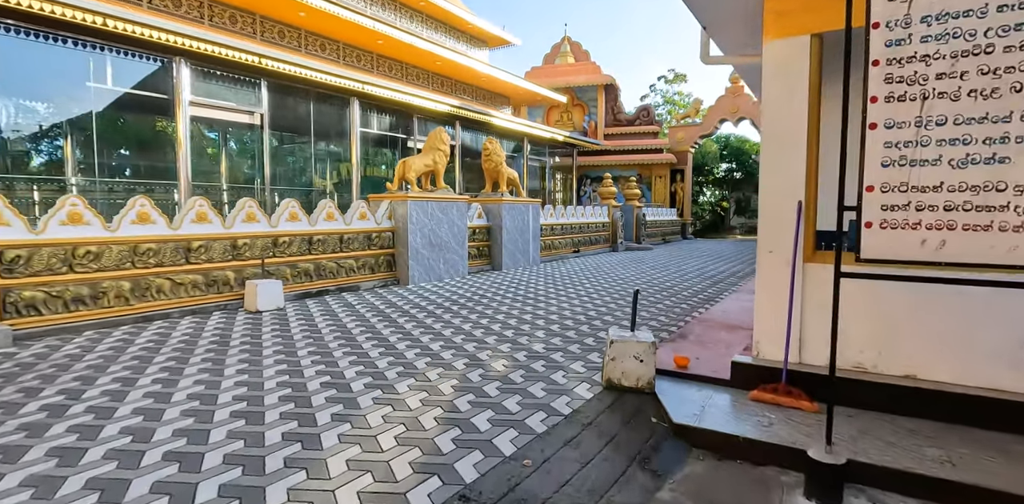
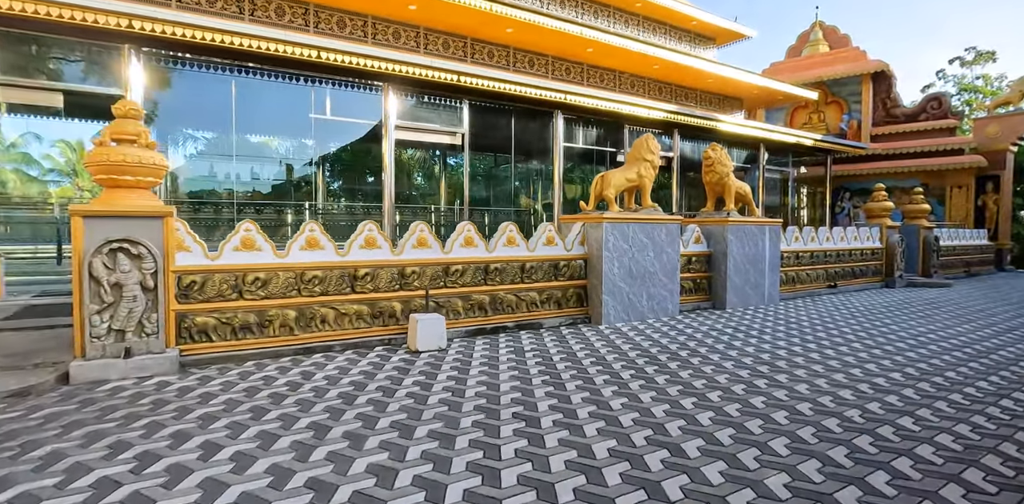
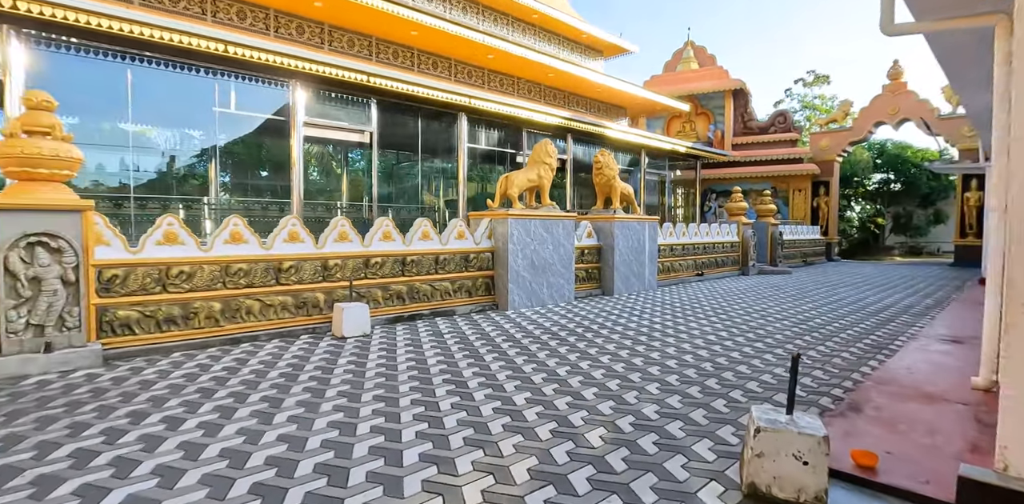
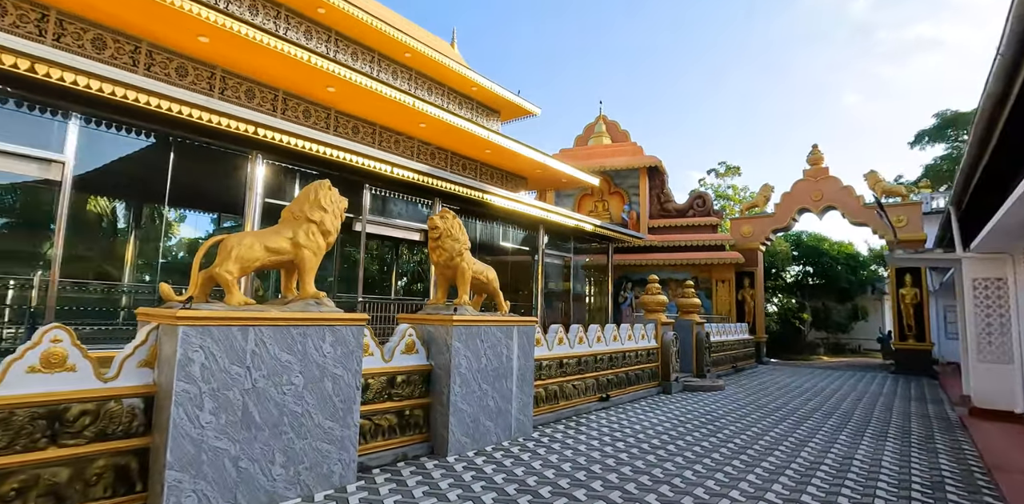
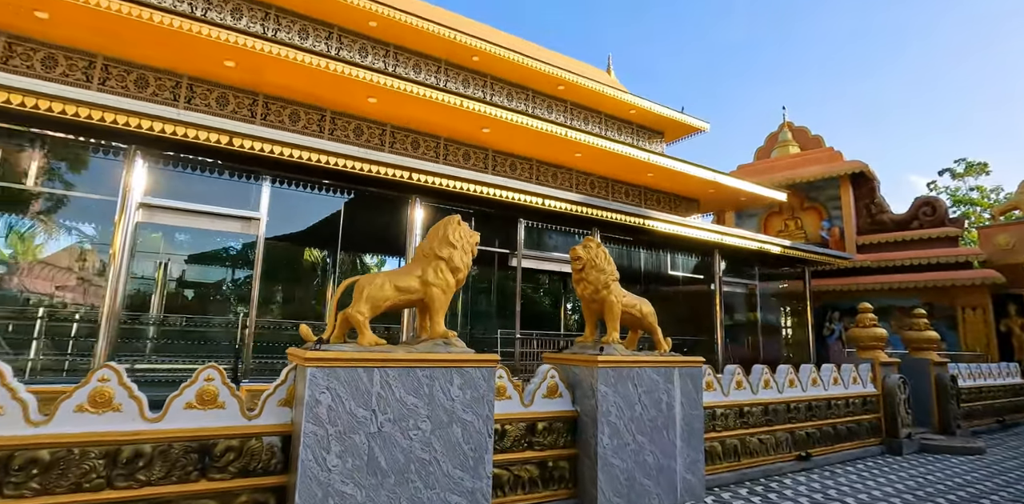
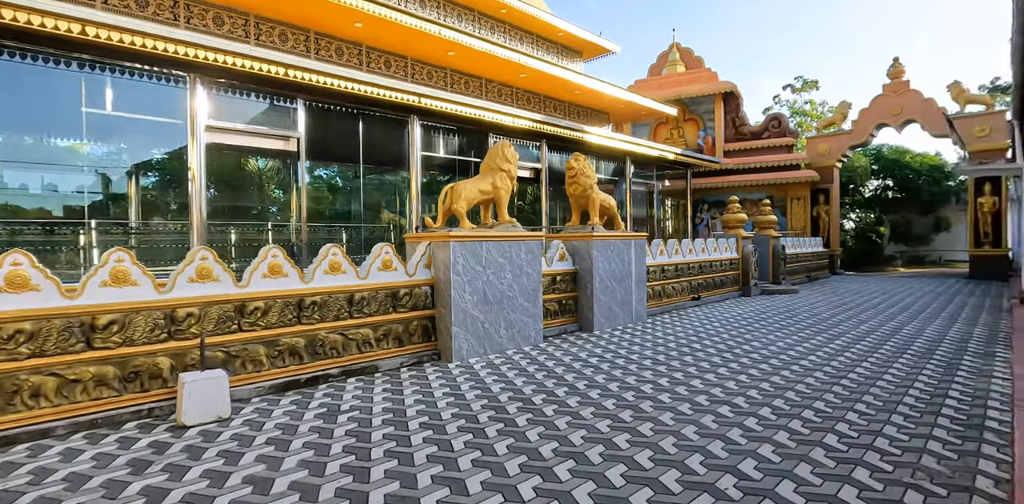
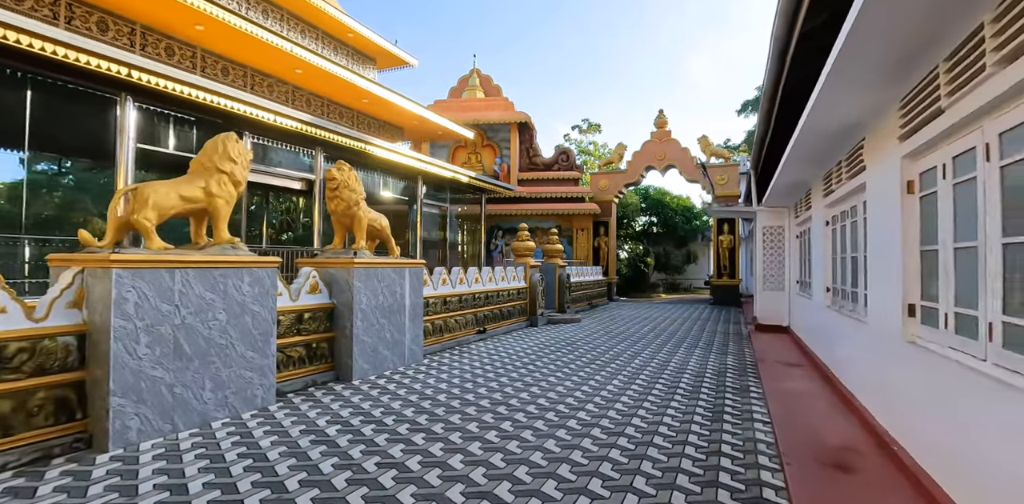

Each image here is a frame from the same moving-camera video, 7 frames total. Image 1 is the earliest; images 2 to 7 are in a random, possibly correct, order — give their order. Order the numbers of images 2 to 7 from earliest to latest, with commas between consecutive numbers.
3, 2, 6, 7, 4, 5
